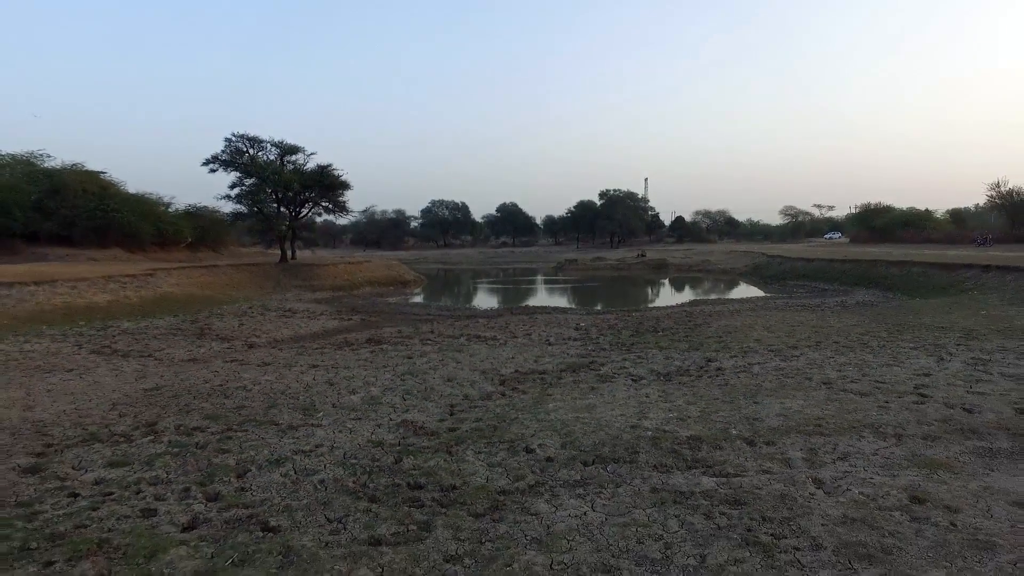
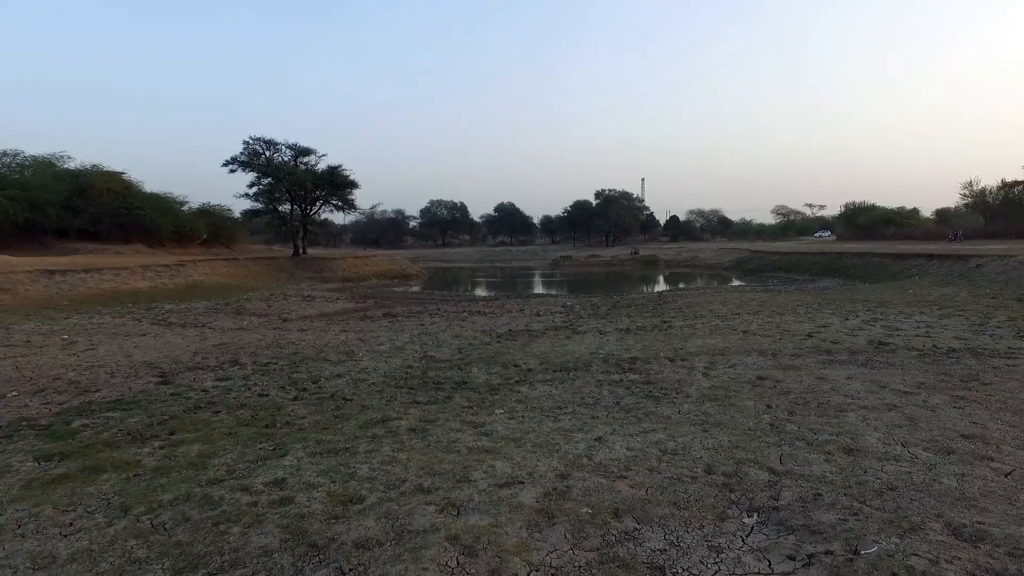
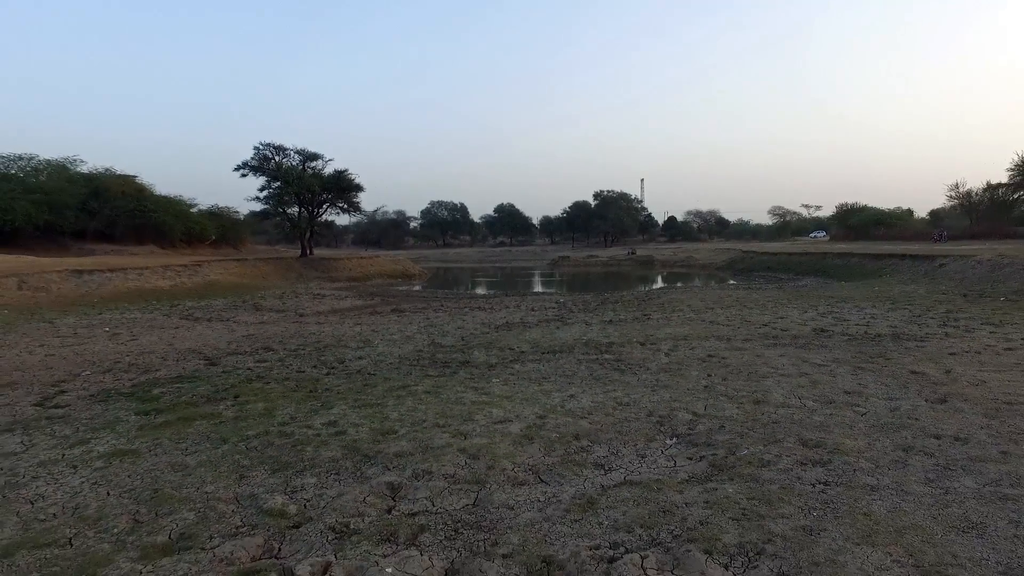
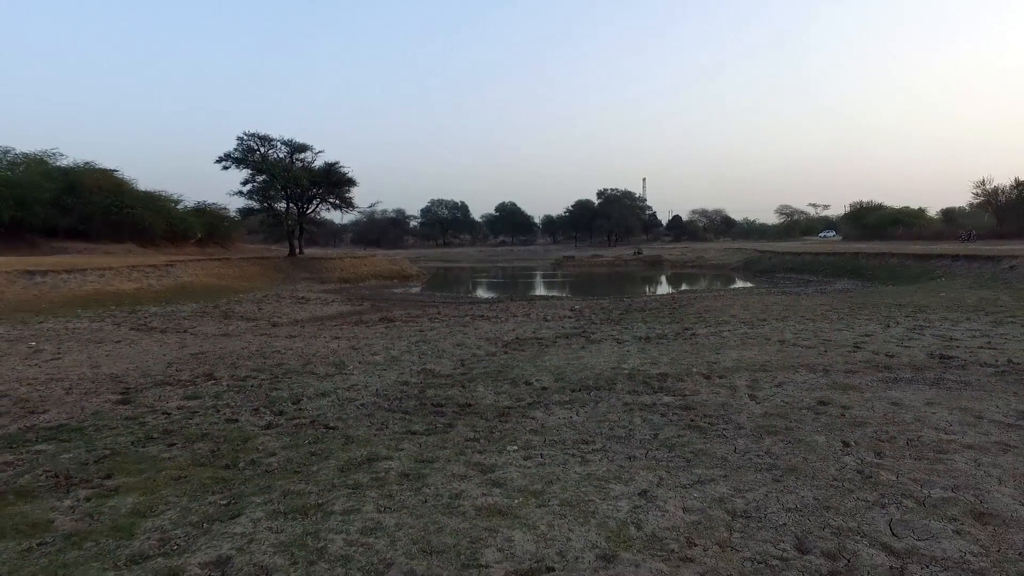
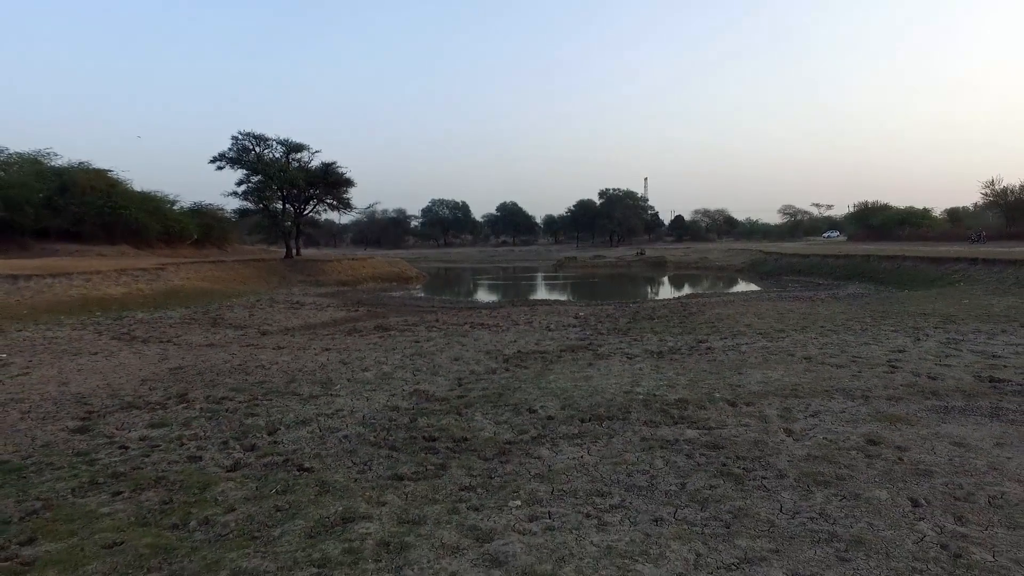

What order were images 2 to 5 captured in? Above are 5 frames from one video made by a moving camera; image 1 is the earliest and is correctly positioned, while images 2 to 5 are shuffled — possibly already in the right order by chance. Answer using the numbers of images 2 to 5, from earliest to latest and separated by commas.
5, 4, 2, 3
